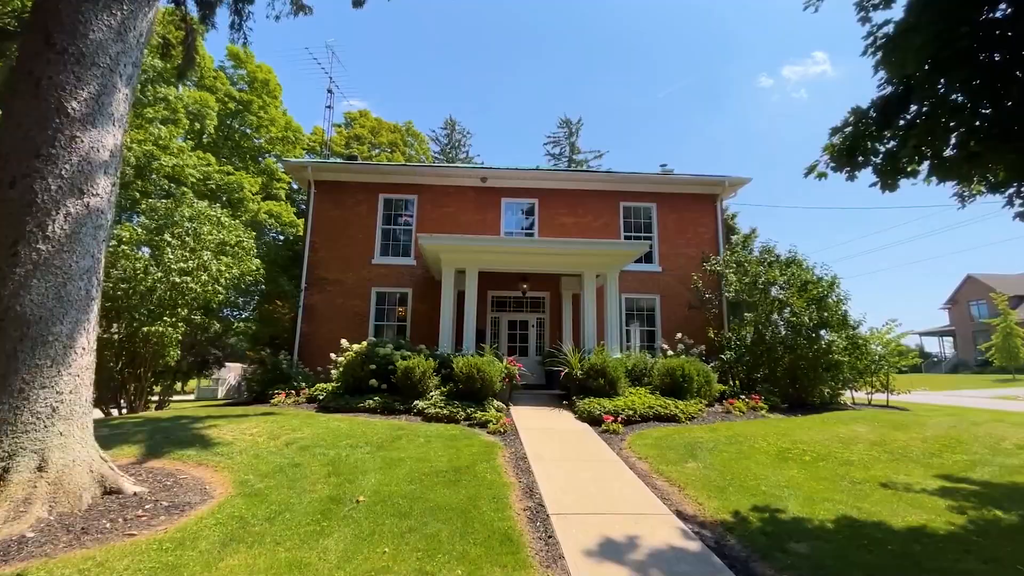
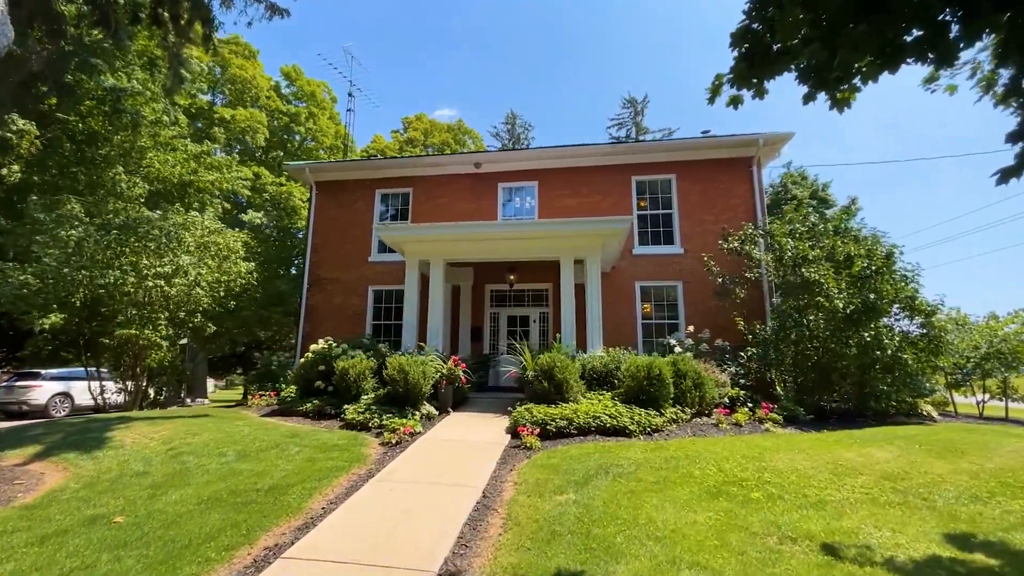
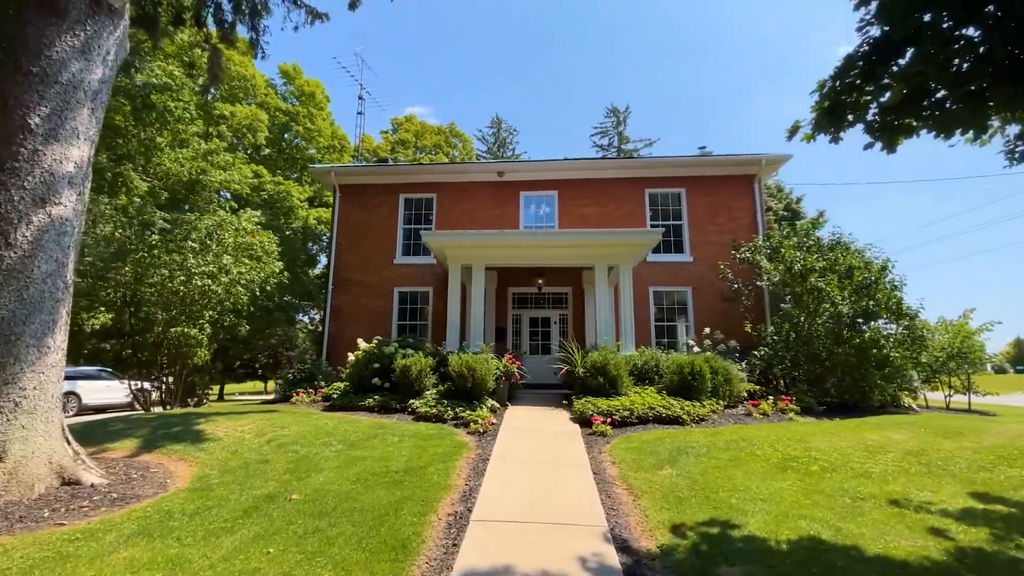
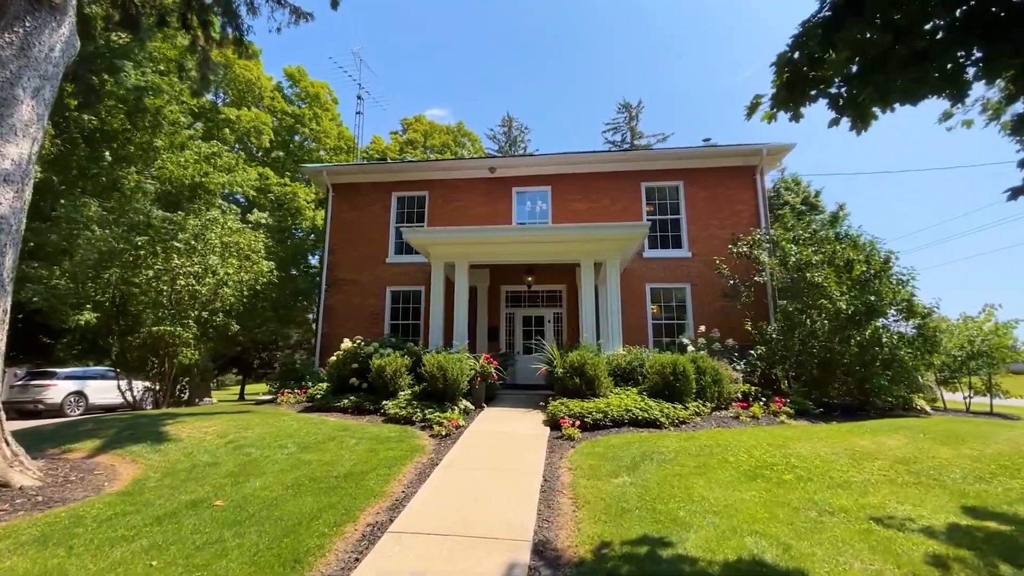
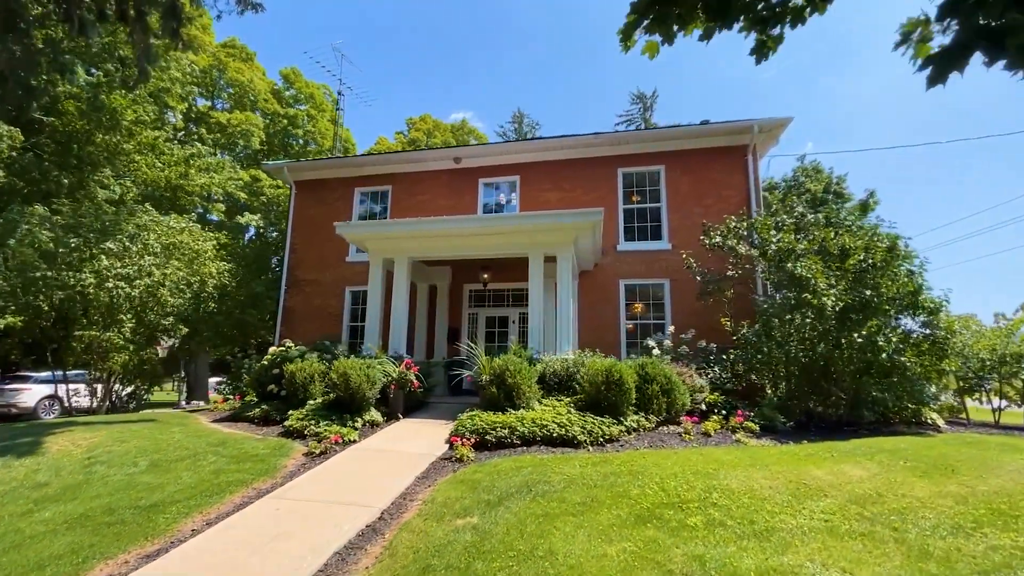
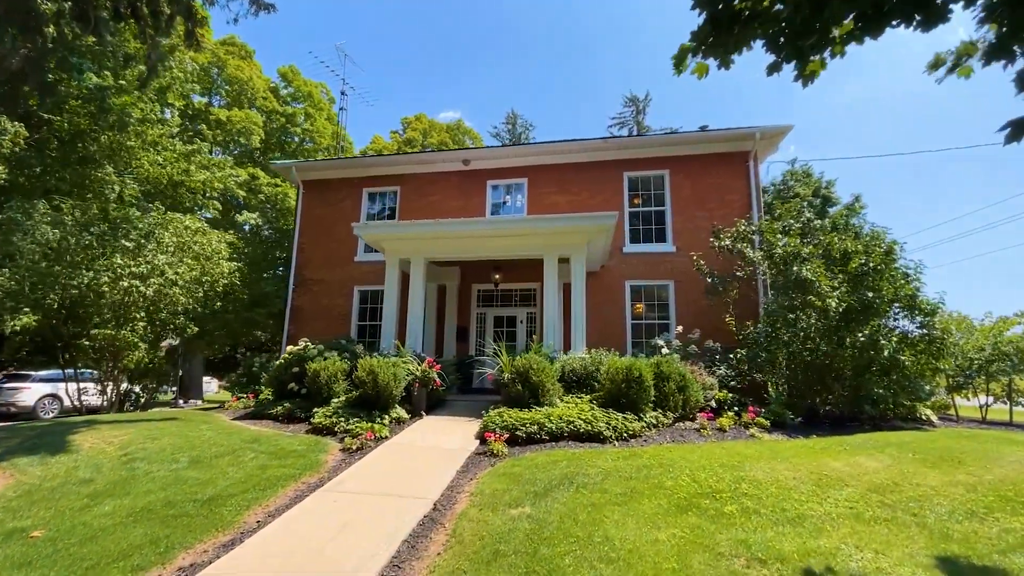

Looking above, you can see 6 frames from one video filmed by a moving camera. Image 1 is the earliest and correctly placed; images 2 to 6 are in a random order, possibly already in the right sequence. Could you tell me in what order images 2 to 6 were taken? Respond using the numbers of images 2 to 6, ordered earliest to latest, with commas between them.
3, 4, 2, 6, 5
